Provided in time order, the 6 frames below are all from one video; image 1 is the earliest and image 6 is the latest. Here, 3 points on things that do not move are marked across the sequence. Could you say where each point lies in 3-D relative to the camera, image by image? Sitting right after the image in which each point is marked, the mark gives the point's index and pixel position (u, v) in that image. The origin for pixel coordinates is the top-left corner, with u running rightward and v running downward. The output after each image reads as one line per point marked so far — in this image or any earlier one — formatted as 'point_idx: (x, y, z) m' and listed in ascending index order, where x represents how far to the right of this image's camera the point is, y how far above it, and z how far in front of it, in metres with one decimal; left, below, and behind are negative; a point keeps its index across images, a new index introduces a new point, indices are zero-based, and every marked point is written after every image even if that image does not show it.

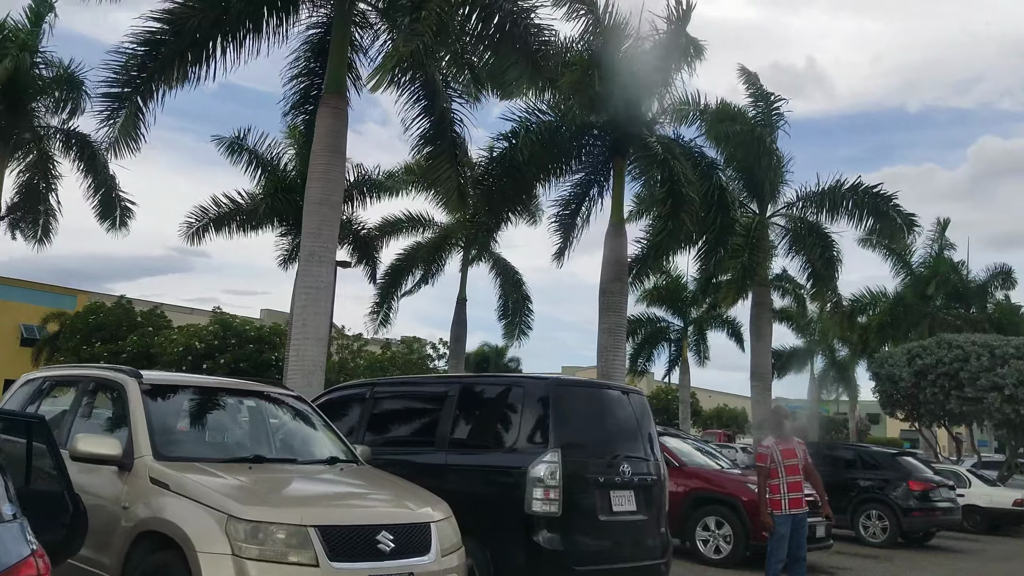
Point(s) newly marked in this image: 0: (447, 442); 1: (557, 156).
0: (-0.5, -1.2, +6.7) m
1: (+0.9, +2.6, +17.9) m
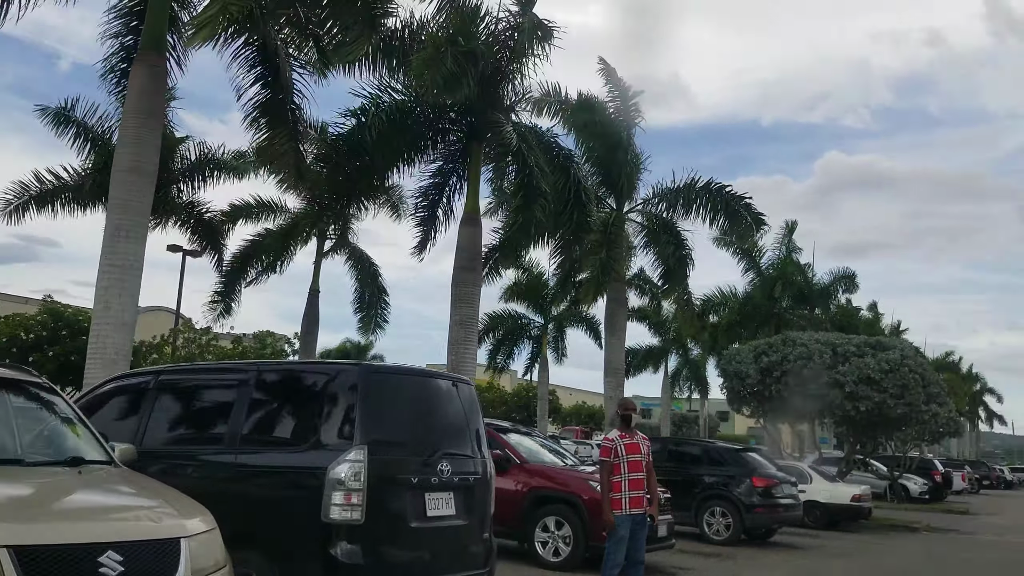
0: (-1.7, -1.0, +5.8) m
1: (-1.9, +2.8, +17.0) m
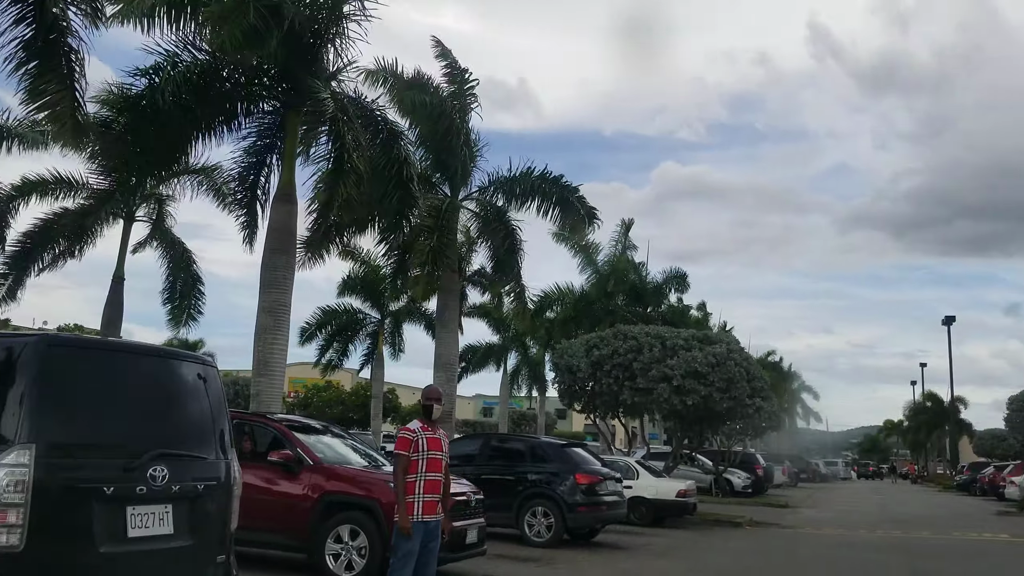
0: (-3.0, -0.7, +4.3) m
1: (-5.1, +3.1, +15.3) m
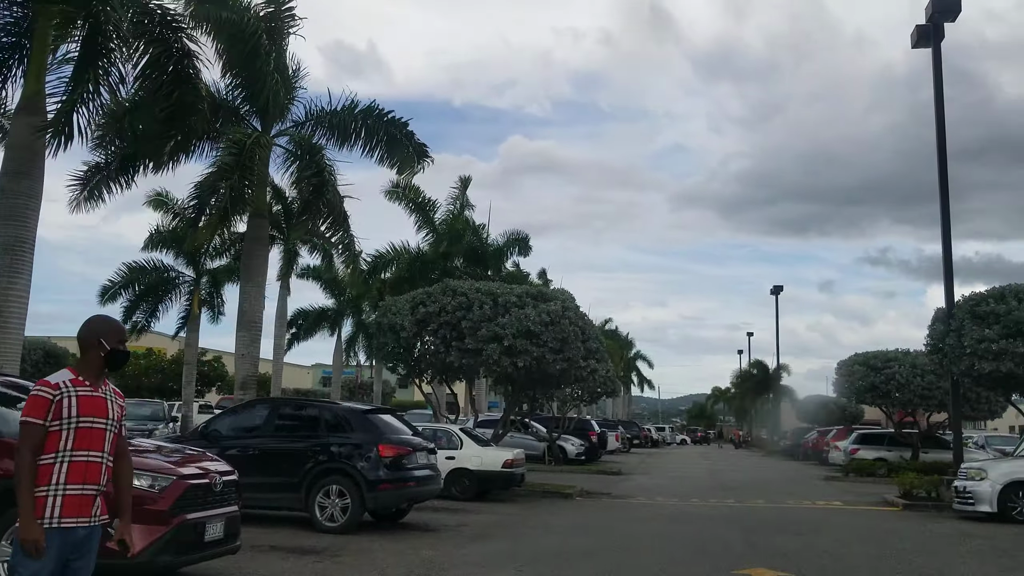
0: (-4.0, -0.2, +1.6) m
1: (-7.8, +4.0, +12.0) m
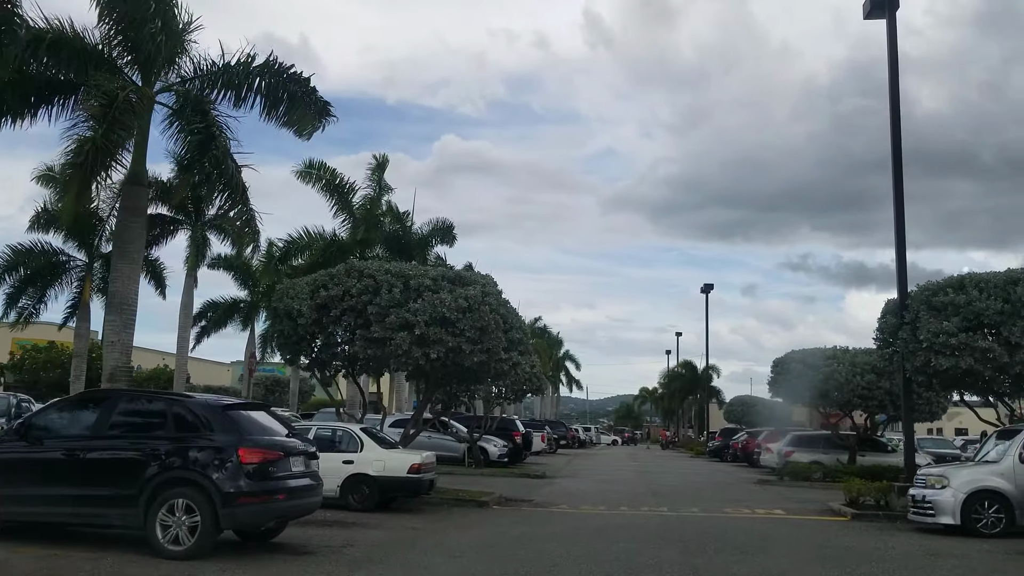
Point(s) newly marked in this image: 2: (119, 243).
0: (-4.2, +0.2, -0.6) m
1: (-8.7, +4.5, +9.5) m
2: (-7.3, +0.8, +16.8) m
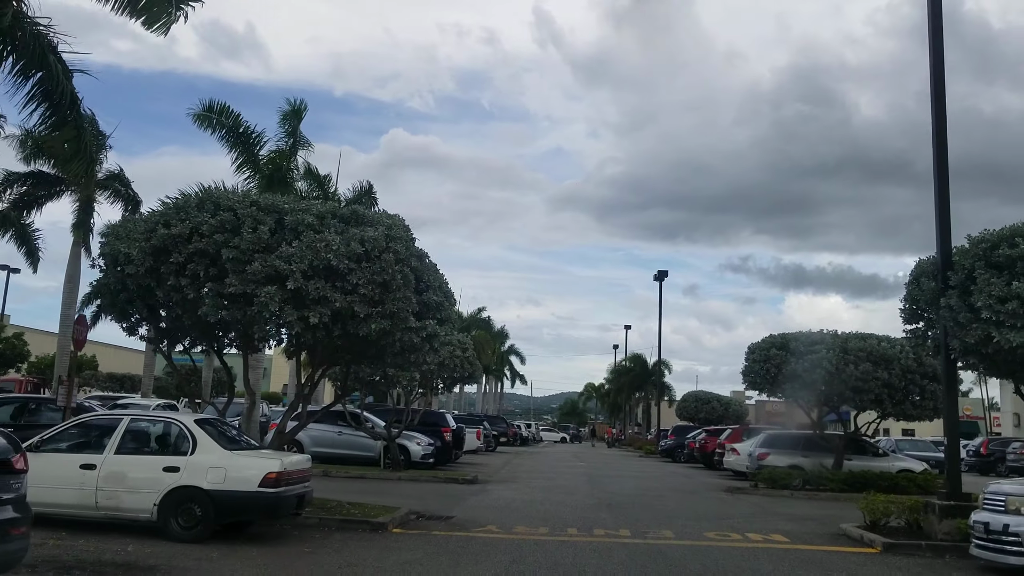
0: (-4.3, +0.9, -5.0) m
1: (-9.4, +5.3, +4.7) m
2: (-8.4, +1.7, +12.1) m
